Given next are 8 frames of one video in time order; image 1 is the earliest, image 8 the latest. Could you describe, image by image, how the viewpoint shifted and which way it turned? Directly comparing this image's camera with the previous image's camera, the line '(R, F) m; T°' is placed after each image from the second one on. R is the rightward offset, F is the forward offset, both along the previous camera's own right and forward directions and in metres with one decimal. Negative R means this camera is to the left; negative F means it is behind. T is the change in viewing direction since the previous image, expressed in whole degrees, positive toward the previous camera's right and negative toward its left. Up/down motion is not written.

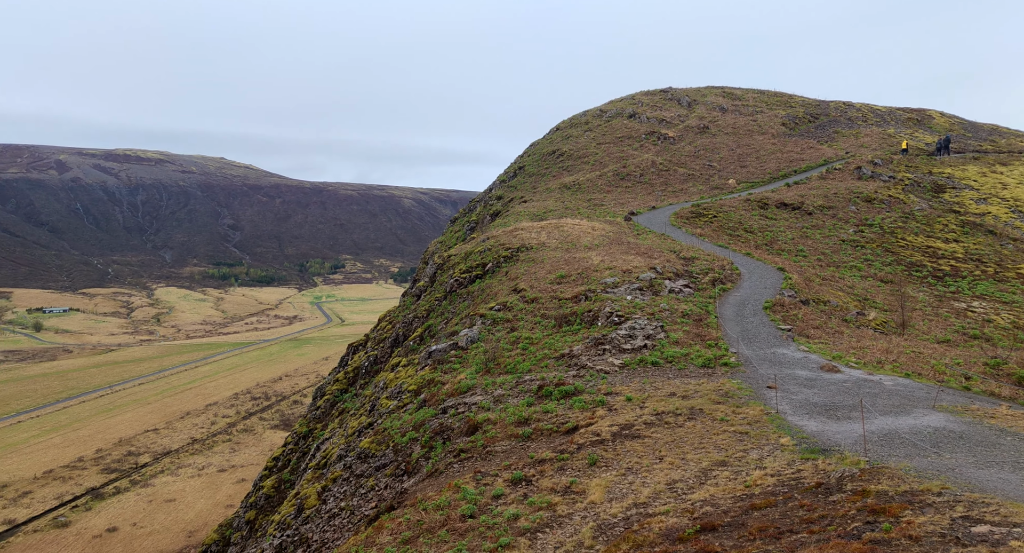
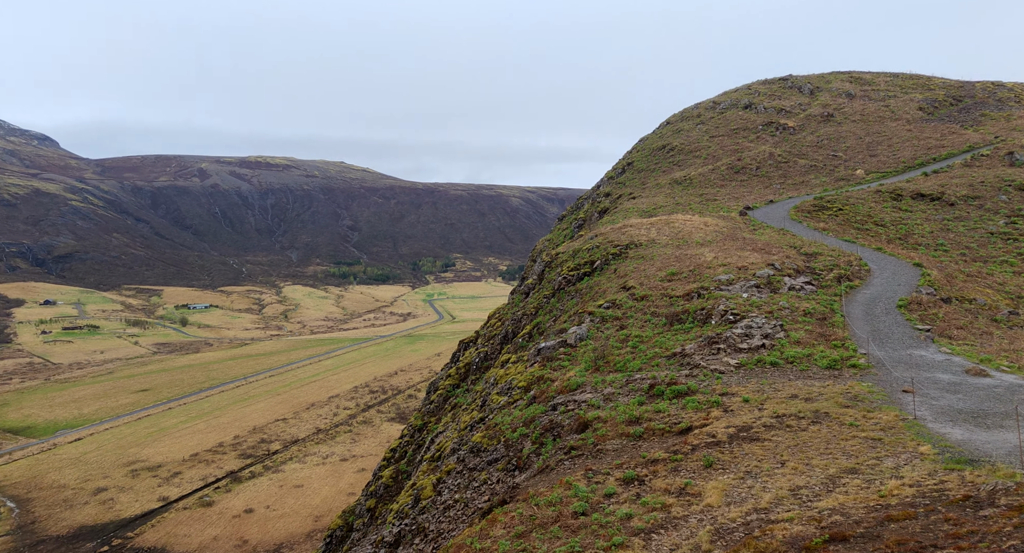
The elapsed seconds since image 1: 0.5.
(-0.2, +0.3) m; -8°
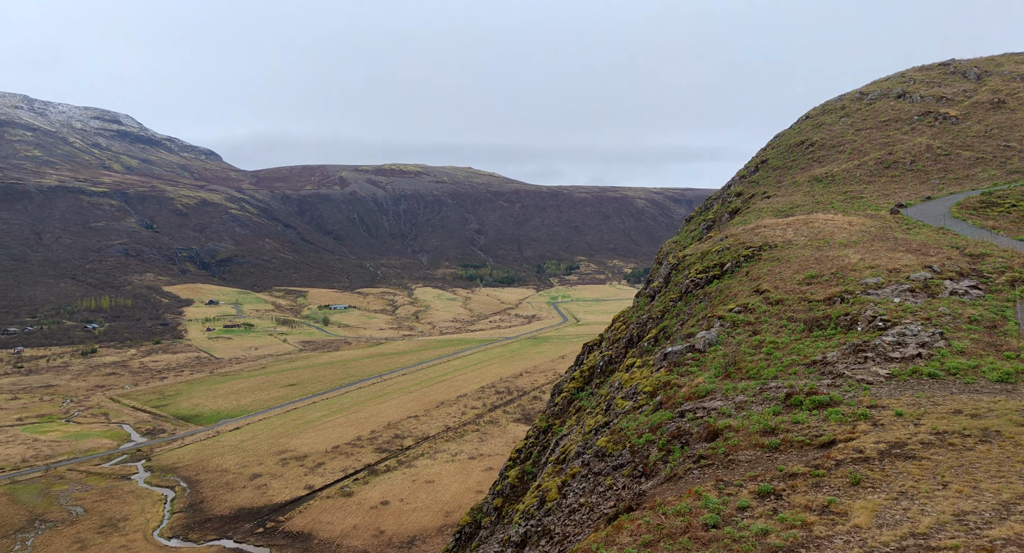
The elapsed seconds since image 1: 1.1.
(-0.3, +0.7) m; -9°
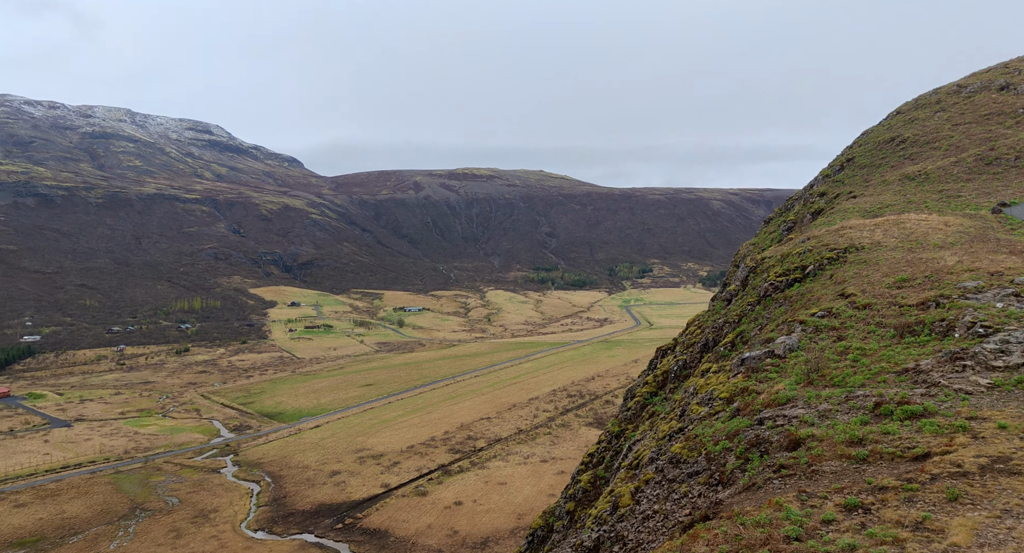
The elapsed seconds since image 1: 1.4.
(-0.1, +0.5) m; -5°
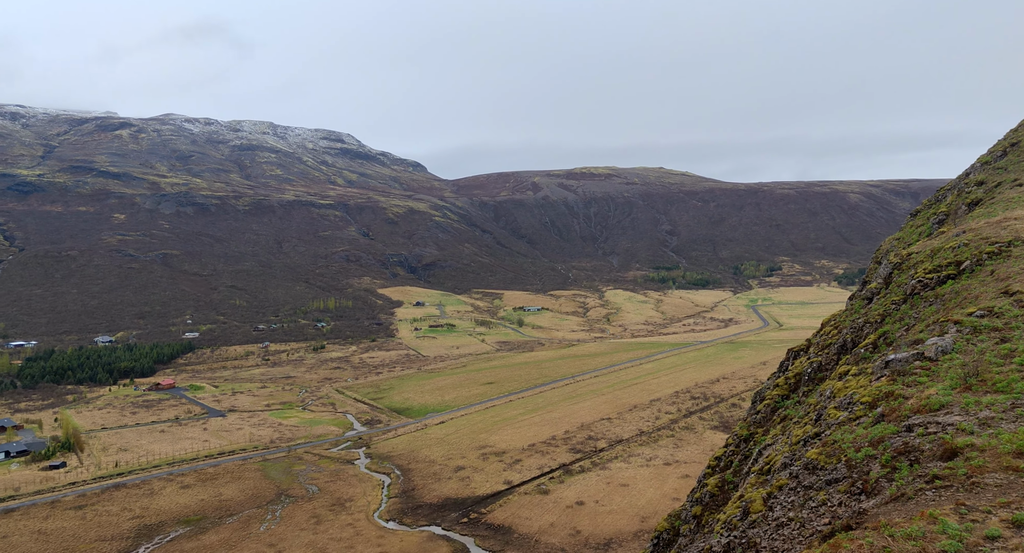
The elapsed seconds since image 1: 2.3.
(-1.5, -1.2) m; -9°
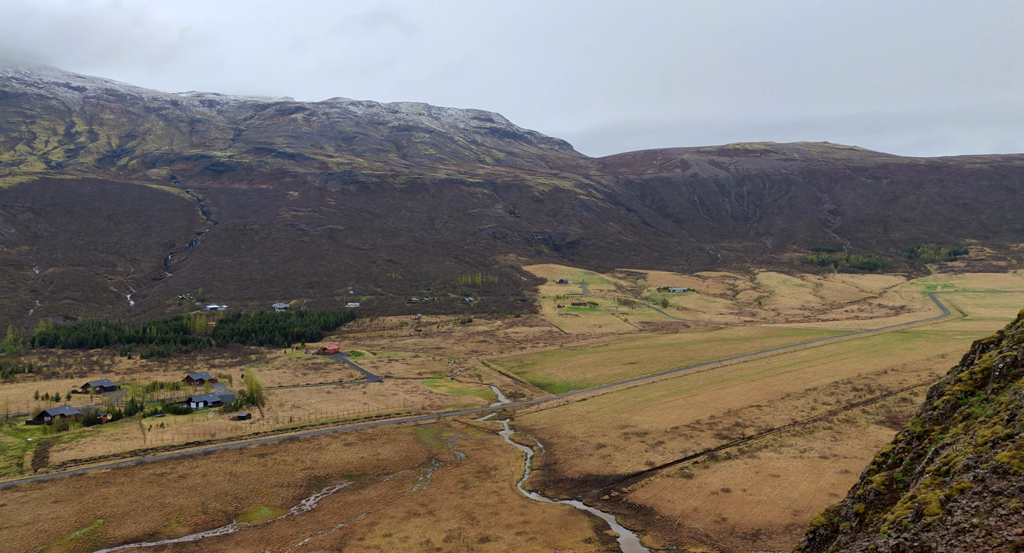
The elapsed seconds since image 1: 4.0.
(-0.4, -2.5) m; -10°
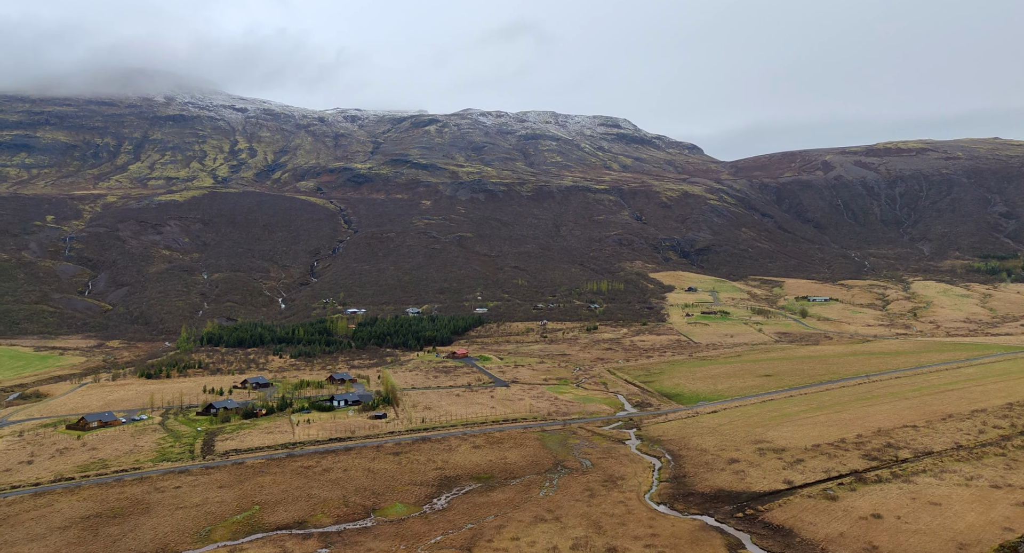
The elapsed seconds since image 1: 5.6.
(-0.8, +0.4) m; -9°
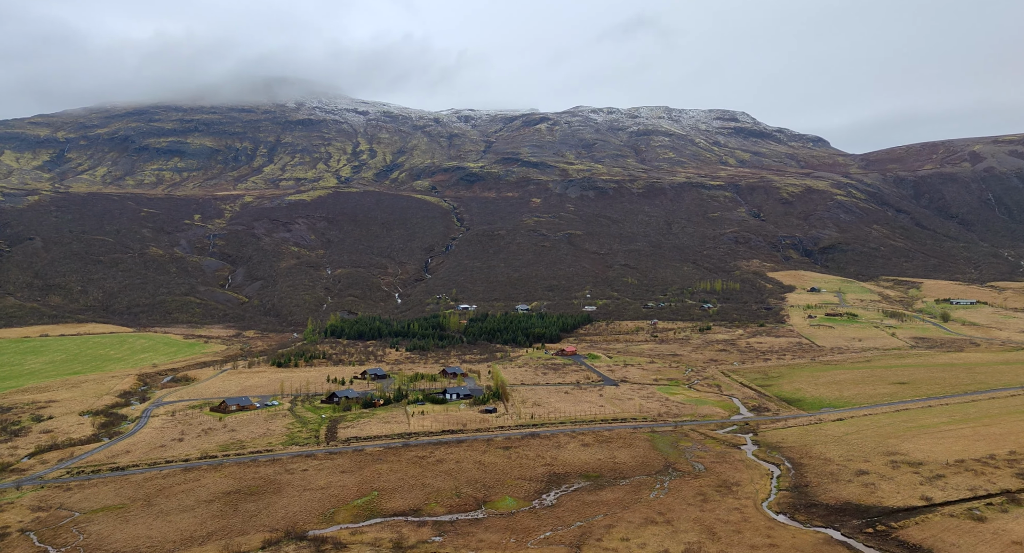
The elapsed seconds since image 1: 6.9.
(-0.7, +1.6) m; -8°
